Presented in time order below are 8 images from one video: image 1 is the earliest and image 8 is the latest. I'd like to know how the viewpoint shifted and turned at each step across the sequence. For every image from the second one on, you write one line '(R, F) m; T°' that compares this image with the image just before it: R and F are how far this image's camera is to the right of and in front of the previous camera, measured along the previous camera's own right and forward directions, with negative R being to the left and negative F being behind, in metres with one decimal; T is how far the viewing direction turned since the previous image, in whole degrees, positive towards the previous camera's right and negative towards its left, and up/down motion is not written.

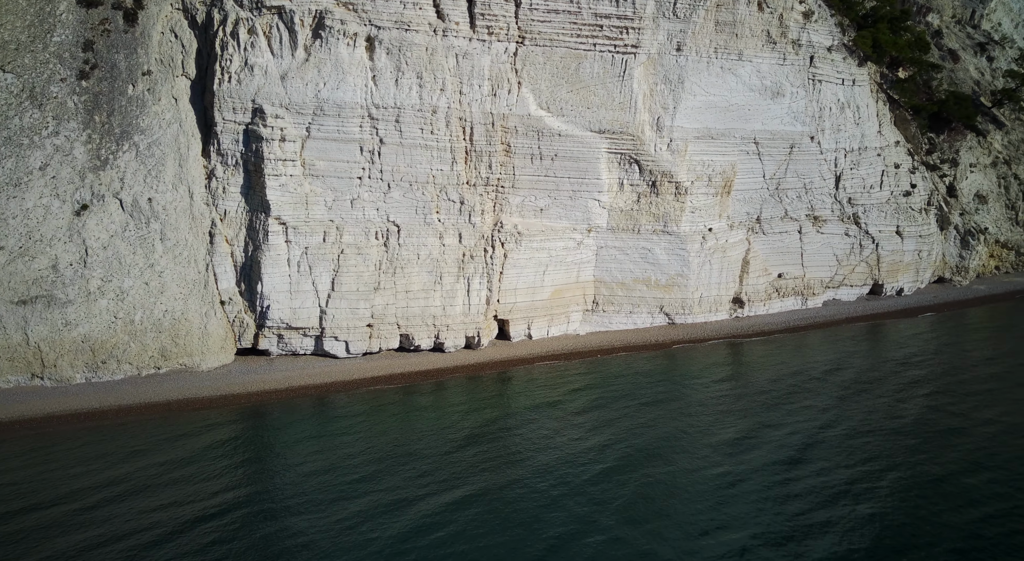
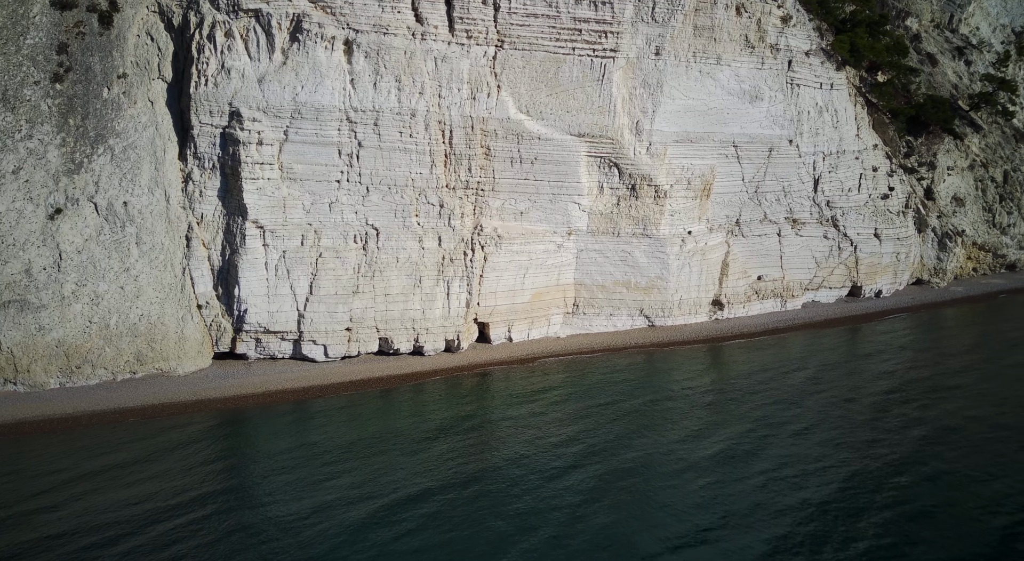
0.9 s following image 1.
(+0.2, 0.0) m; +1°
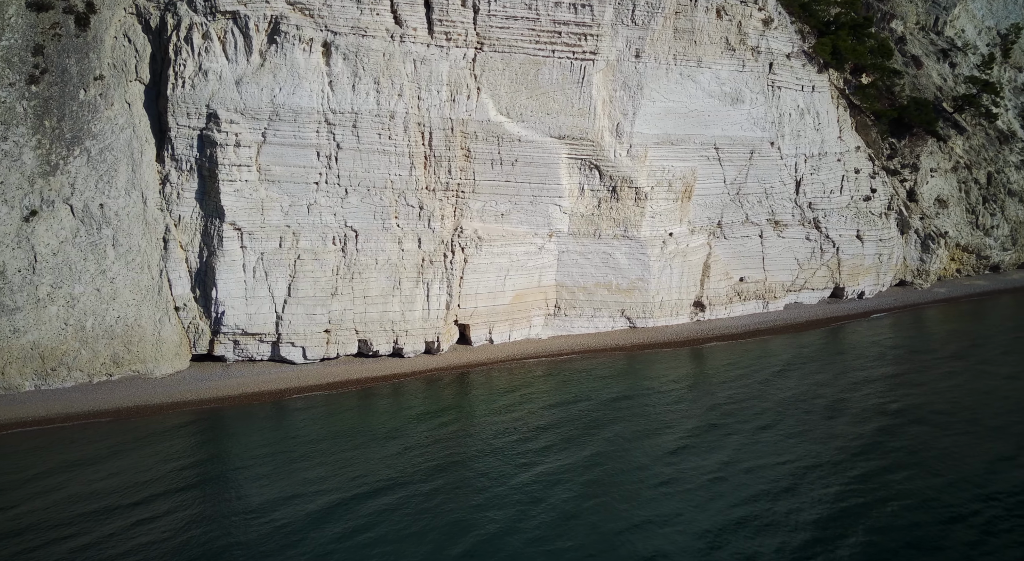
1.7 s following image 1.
(+0.3, 0.0) m; 0°
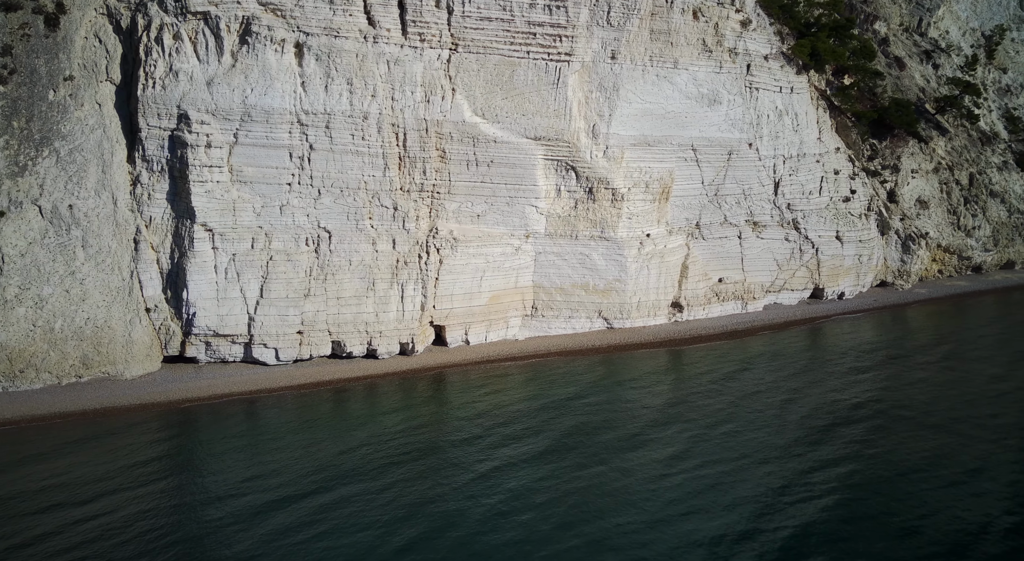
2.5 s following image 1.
(+0.4, 0.0) m; 0°
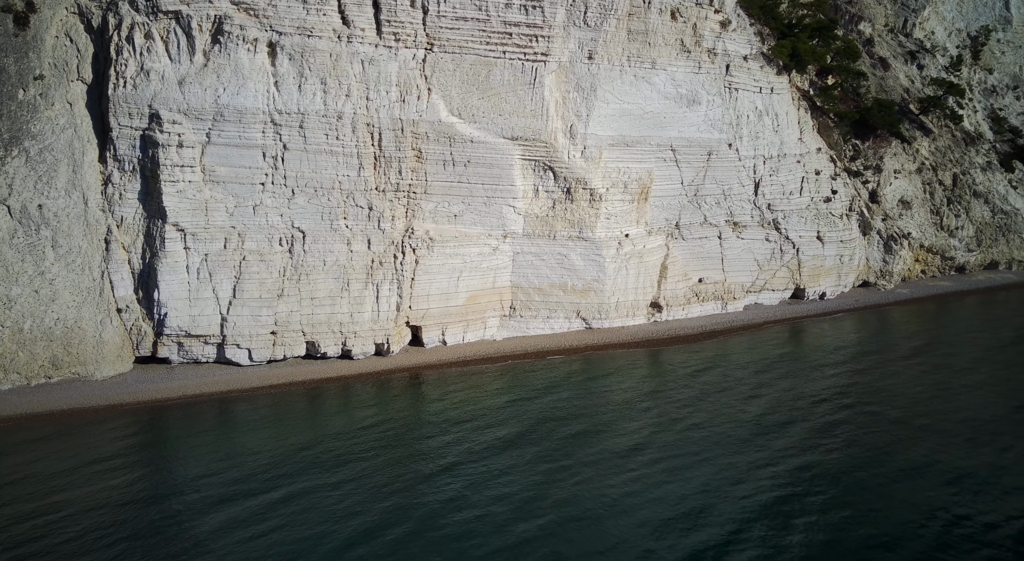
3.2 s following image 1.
(+0.4, 0.0) m; 0°
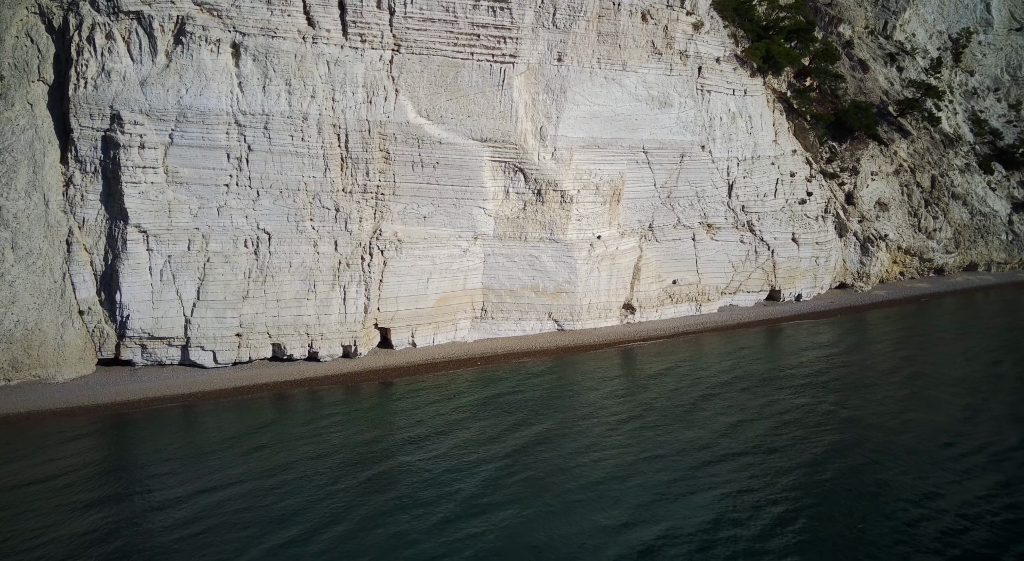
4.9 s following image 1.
(+0.6, 0.0) m; +1°
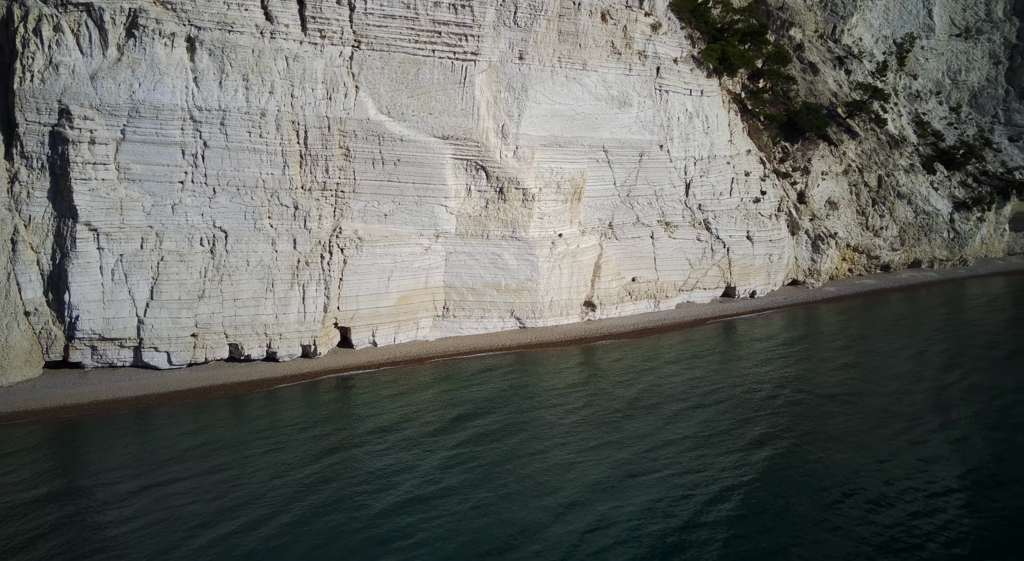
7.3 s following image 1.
(-0.2, +0.1) m; +3°
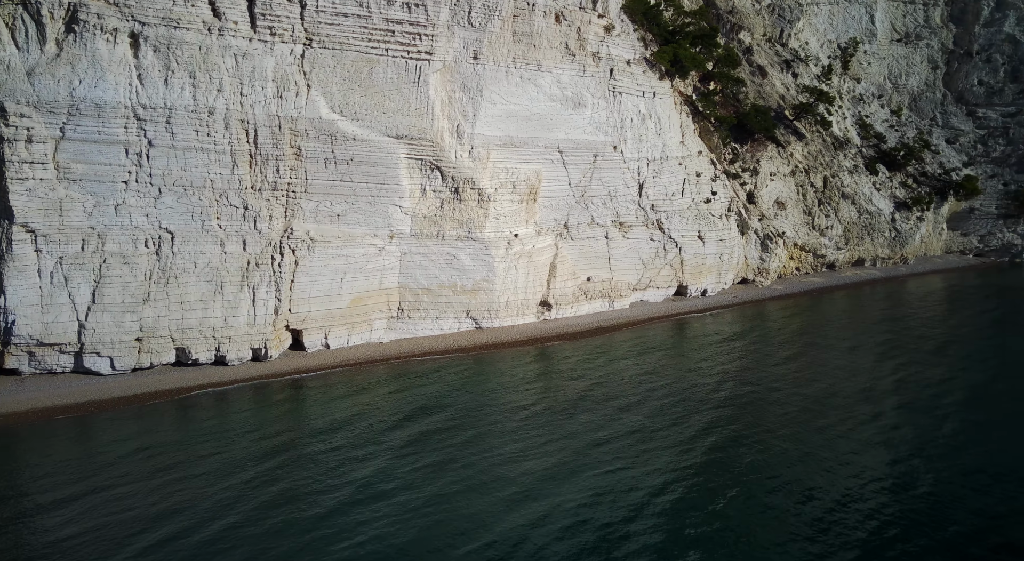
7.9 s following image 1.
(-0.1, +0.1) m; +3°
